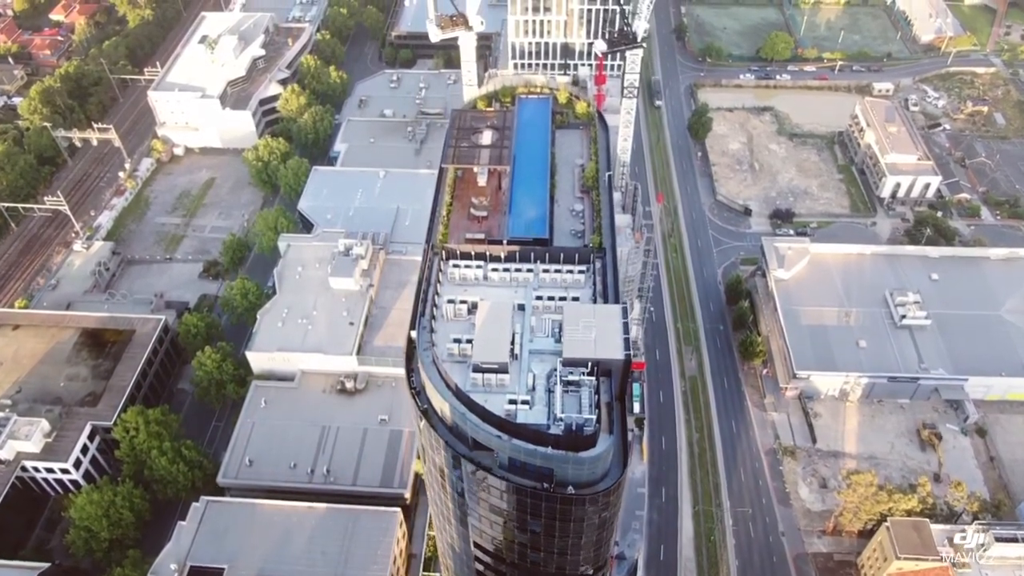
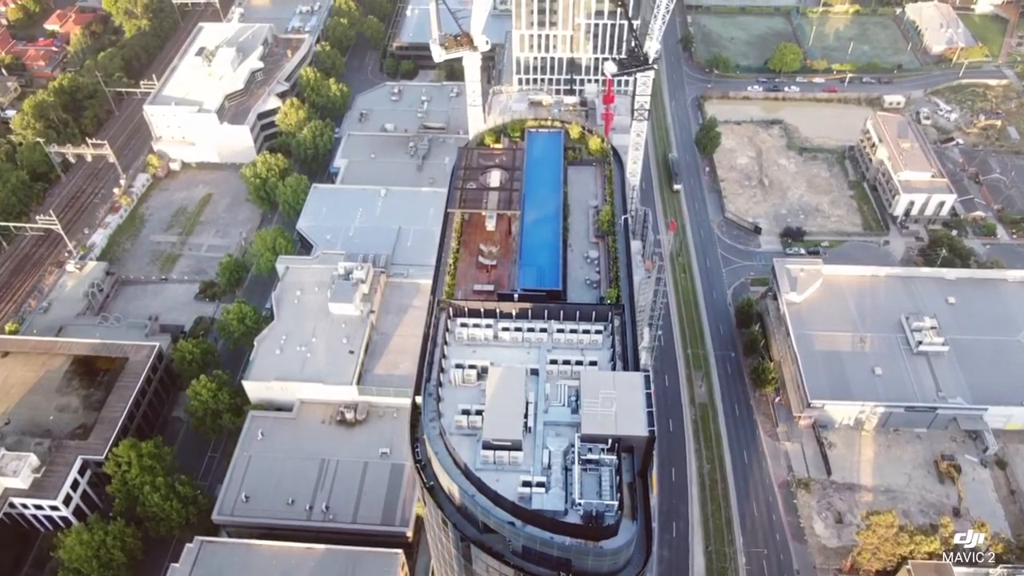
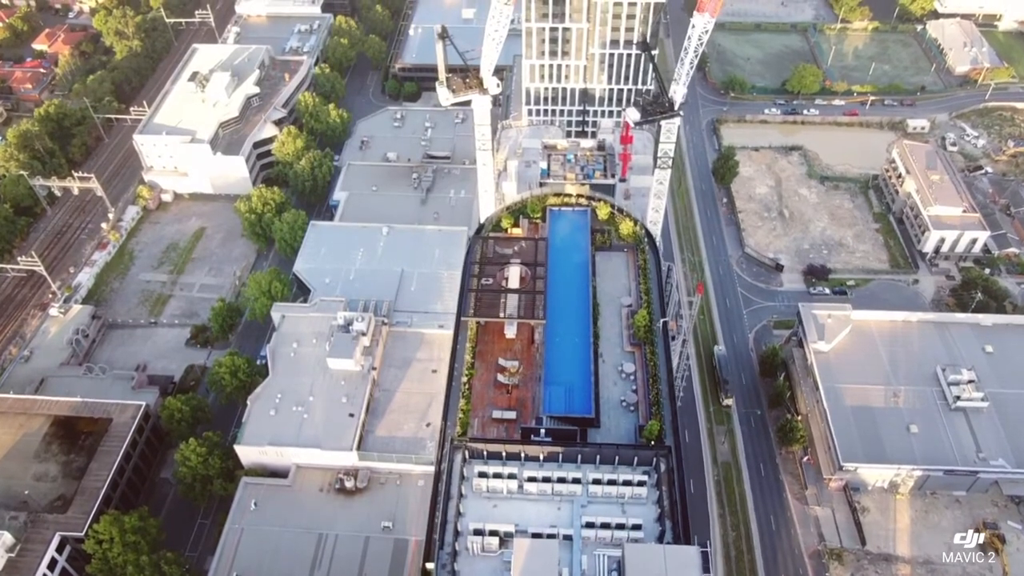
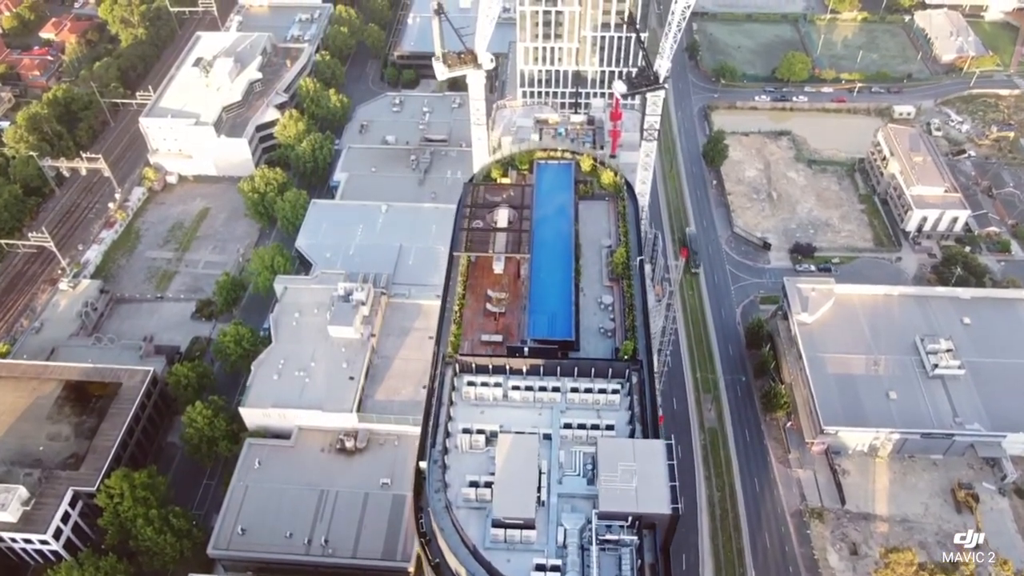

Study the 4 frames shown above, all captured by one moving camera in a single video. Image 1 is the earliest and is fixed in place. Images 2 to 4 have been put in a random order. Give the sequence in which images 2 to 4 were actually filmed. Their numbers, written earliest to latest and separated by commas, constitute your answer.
2, 4, 3
